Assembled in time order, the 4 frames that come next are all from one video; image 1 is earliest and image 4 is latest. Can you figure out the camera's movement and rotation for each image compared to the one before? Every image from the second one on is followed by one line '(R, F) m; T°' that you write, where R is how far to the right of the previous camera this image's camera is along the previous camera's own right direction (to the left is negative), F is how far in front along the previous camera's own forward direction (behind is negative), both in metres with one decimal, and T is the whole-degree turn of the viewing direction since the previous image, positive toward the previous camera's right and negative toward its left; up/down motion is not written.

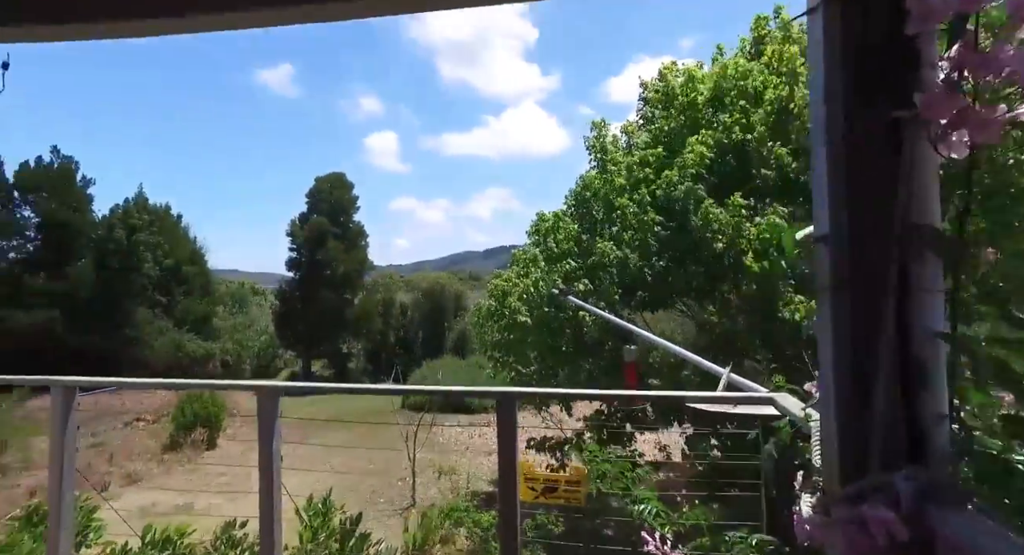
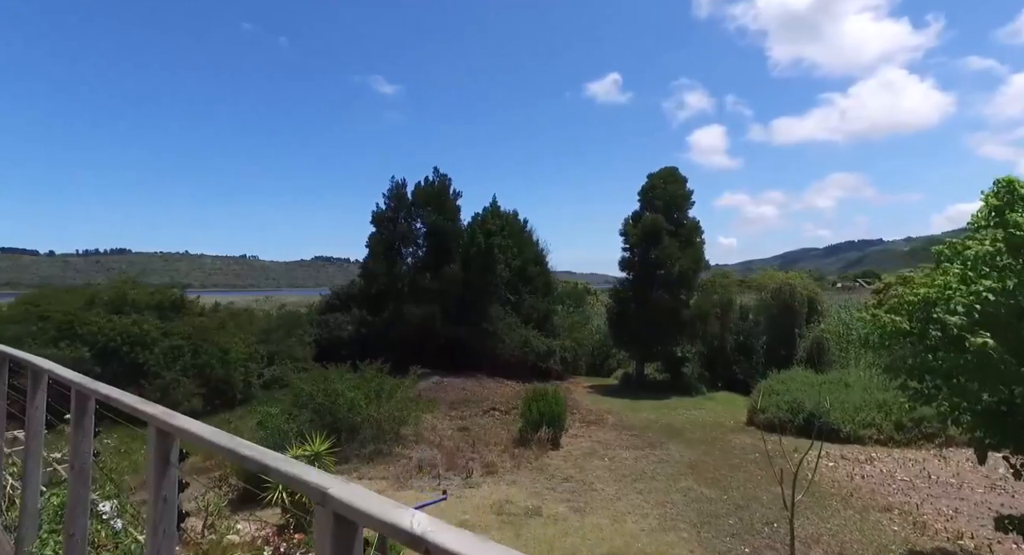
(-0.7, +1.1) m; -30°
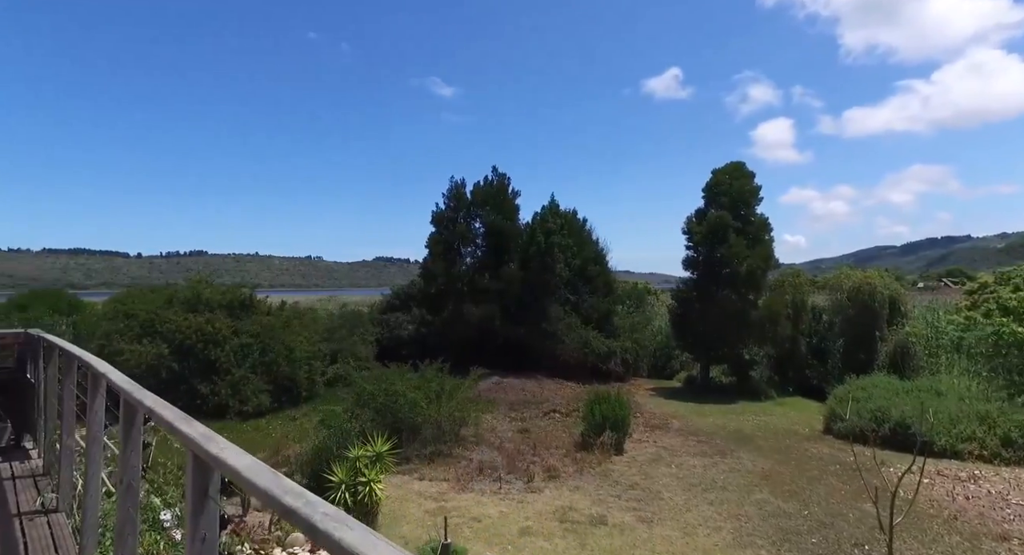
(-0.1, +0.3) m; -5°
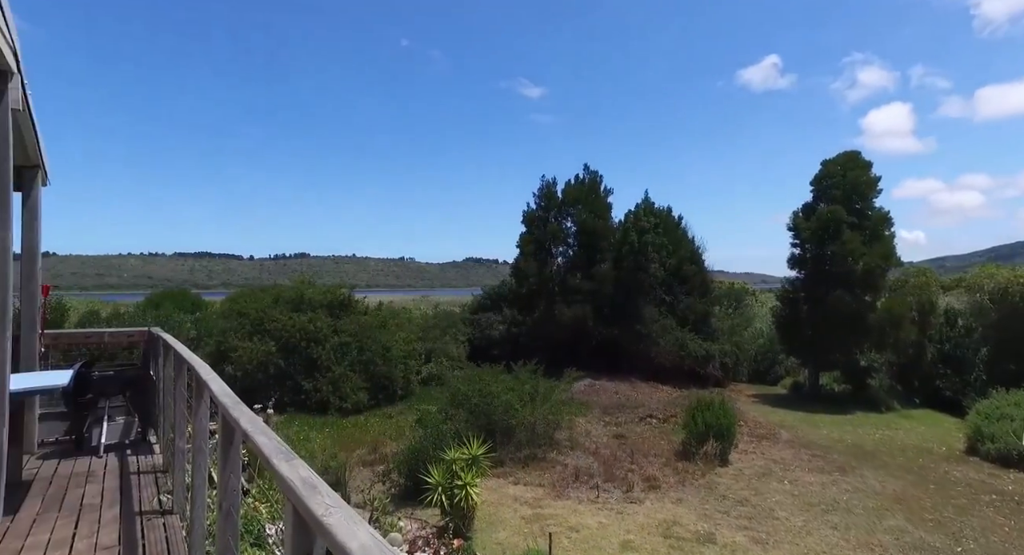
(-0.2, +0.3) m; -8°
